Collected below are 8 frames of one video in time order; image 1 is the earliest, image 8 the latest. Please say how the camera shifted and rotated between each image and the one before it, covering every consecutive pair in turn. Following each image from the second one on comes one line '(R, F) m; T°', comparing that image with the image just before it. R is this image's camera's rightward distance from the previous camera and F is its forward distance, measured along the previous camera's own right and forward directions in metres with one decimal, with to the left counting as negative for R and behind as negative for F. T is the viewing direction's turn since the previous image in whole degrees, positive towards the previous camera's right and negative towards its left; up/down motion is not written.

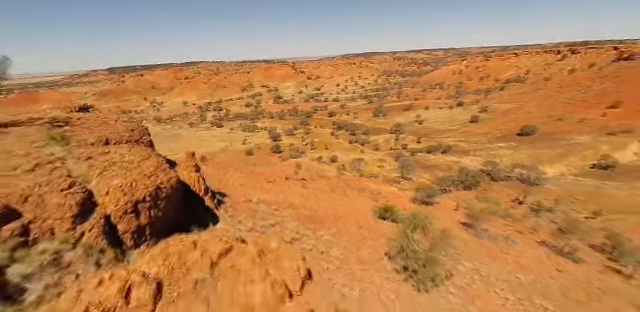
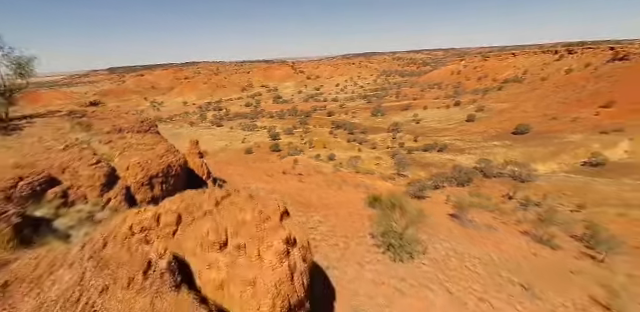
(+0.2, -0.6) m; 0°
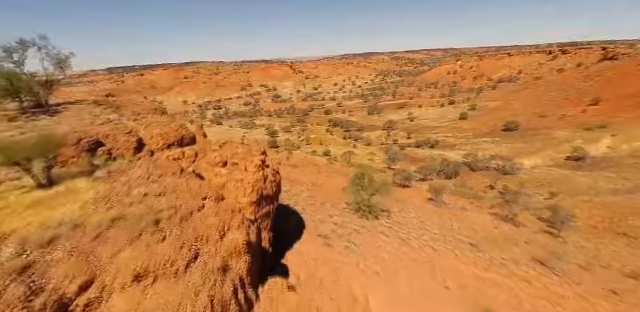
(+0.4, -1.2) m; 0°
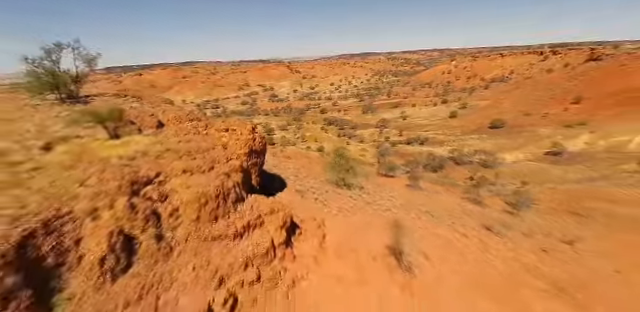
(+0.4, -1.4) m; 0°
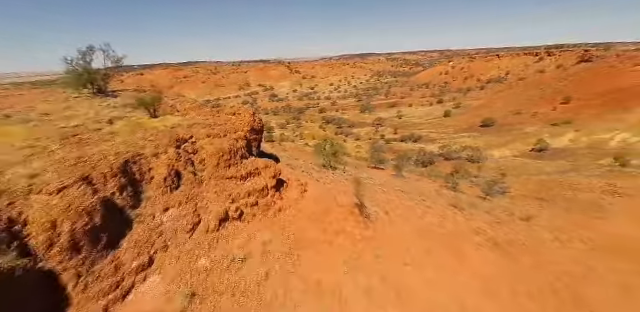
(+0.4, -1.5) m; 0°
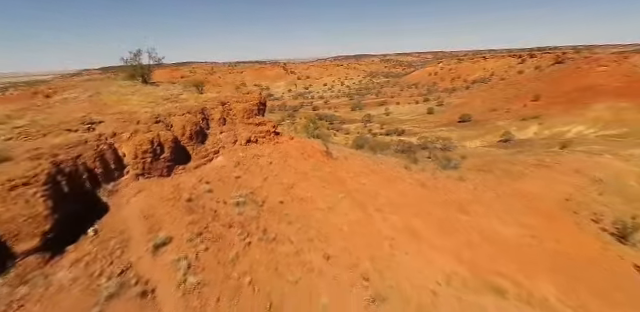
(+0.5, -3.5) m; +1°
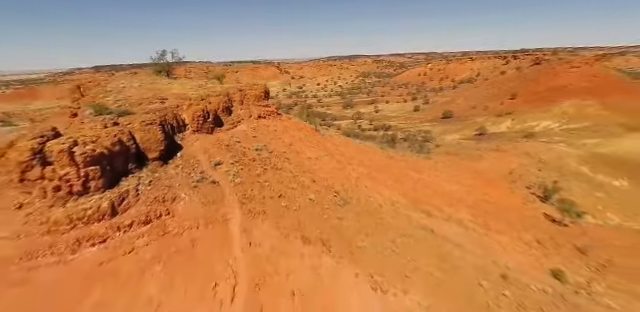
(+0.2, -3.1) m; +1°
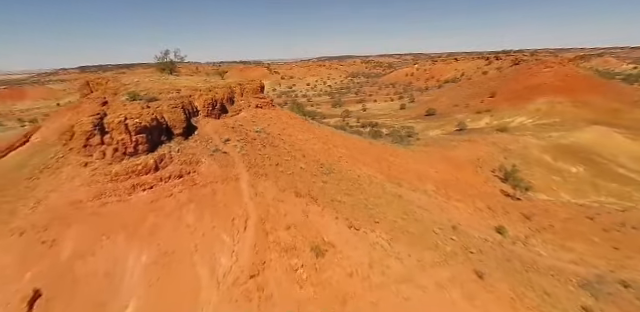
(+0.1, -1.9) m; +2°
